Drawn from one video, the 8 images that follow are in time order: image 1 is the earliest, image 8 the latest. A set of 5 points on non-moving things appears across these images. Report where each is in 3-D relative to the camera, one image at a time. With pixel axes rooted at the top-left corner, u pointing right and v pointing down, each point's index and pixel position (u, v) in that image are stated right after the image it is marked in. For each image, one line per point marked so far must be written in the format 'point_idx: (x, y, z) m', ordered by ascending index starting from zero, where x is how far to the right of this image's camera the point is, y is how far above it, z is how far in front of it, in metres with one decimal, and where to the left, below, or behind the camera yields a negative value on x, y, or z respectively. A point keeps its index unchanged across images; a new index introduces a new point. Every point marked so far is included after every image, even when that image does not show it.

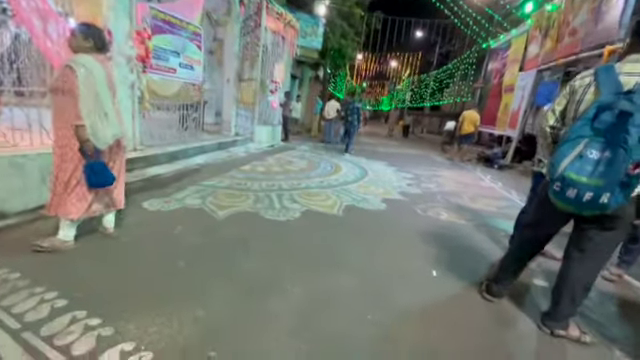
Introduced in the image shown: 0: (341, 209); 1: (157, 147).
0: (+0.3, -0.4, +4.0) m
1: (-3.0, +0.6, +5.6) m
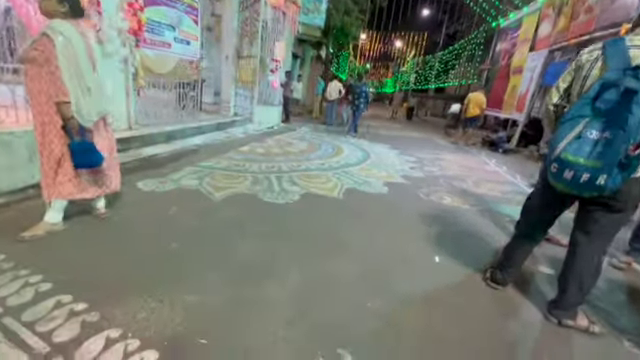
0: (+0.3, -0.2, +3.9) m
1: (-3.0, +1.0, +5.4) m
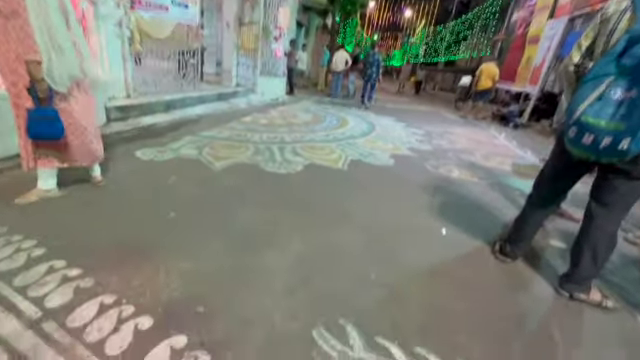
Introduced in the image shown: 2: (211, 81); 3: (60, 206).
0: (+0.3, +0.2, +3.7) m
1: (-2.9, +1.5, +5.3) m
2: (-3.0, +2.7, +8.3) m
3: (-1.9, -0.2, +2.2) m
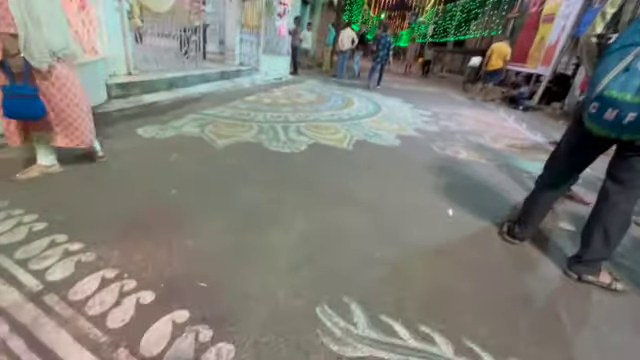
0: (+0.4, +0.4, +3.7) m
1: (-2.8, +1.8, +5.1) m
2: (-2.9, +3.2, +8.2) m
3: (-1.8, 0.0, +2.1) m
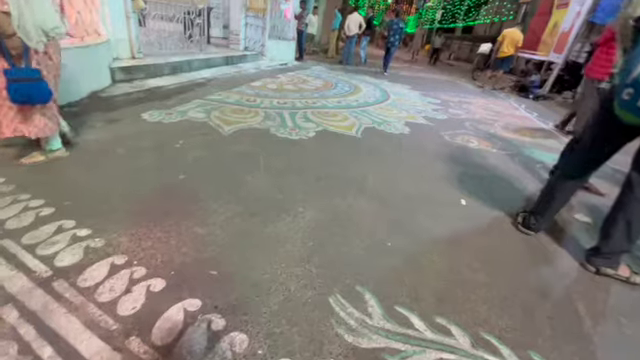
0: (+0.5, +0.6, +3.6) m
1: (-2.7, +2.1, +5.0) m
2: (-2.7, +3.6, +8.0) m
3: (-1.8, +0.1, +2.1) m
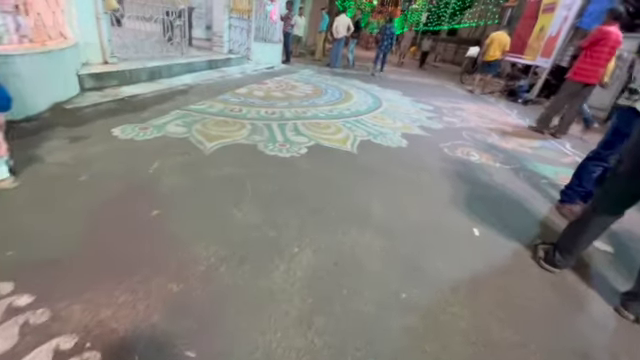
0: (+0.4, +0.4, +3.3) m
1: (-2.9, +1.8, +4.6) m
2: (-3.0, +3.3, +7.6) m
3: (-1.8, -0.1, +1.7) m
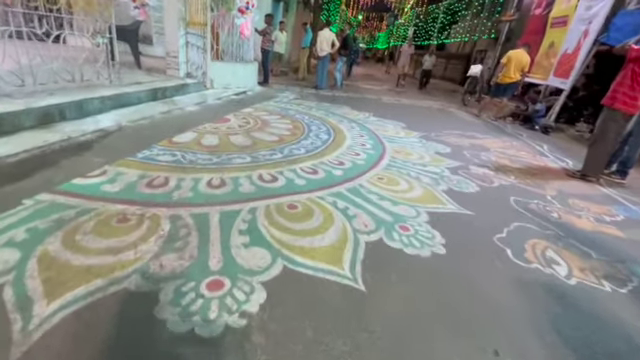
0: (+0.2, -0.5, +1.8) m
1: (-3.1, +0.8, +3.1) m
2: (-3.4, +2.2, +6.1) m
3: (-1.9, -1.0, +0.2) m
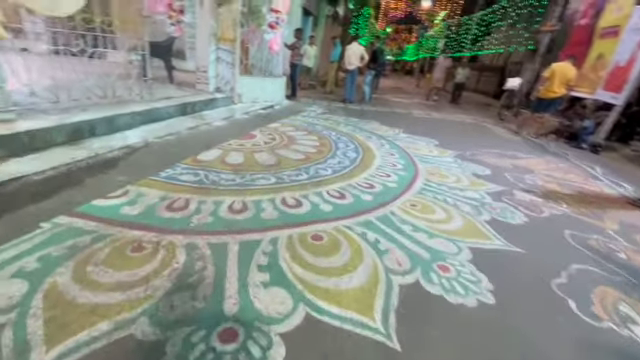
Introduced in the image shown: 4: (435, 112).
0: (+0.4, -0.7, +1.6) m
1: (-2.8, +0.7, +3.2) m
2: (-2.8, +2.0, +6.2) m
3: (-1.9, -1.0, +0.1) m
4: (+3.4, +2.0, +8.9) m
